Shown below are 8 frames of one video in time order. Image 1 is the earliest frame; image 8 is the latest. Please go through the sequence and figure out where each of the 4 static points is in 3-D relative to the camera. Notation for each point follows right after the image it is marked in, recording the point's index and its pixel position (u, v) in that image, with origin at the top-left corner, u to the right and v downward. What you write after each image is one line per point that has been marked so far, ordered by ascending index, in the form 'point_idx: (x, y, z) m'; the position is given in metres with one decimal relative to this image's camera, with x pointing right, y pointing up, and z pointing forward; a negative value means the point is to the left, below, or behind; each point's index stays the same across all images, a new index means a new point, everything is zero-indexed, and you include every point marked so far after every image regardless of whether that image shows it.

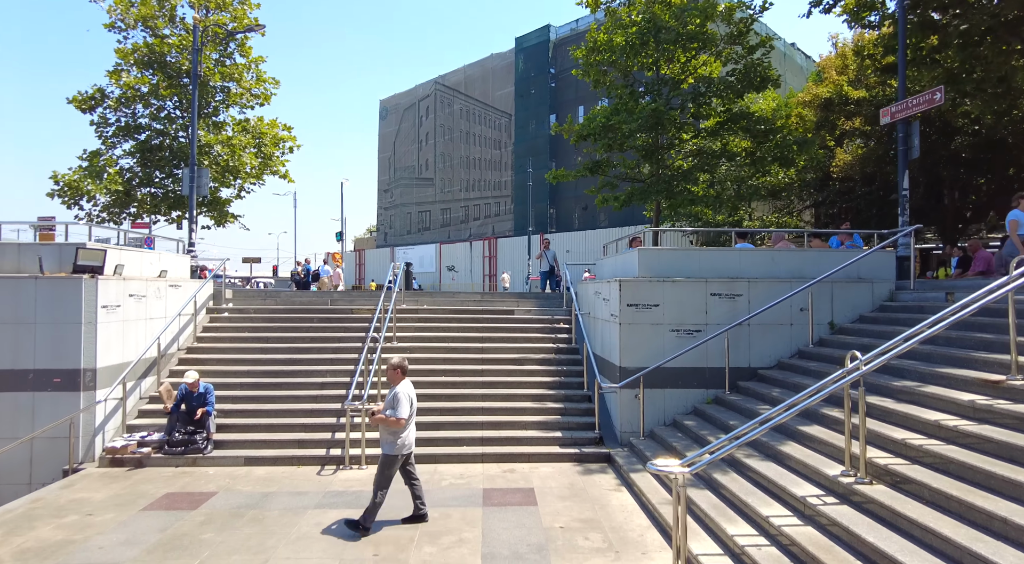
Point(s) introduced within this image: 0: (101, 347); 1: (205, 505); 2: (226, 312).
0: (-6.0, -0.9, +9.1) m
1: (-3.3, -2.4, +6.7) m
2: (-5.5, -0.6, +12.1) m
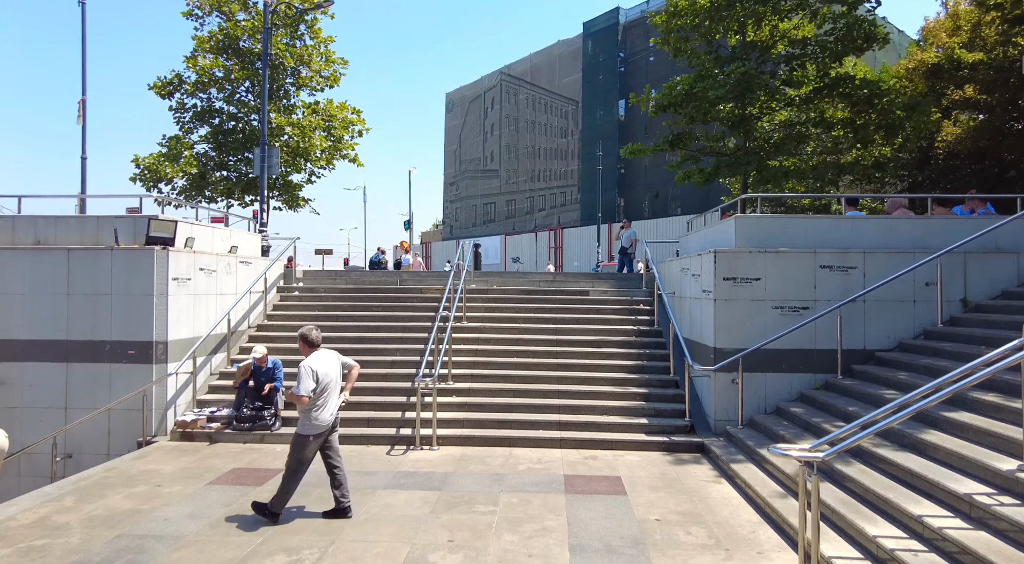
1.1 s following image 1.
0: (-4.9, -0.5, +9.1) m
1: (-2.5, -2.0, +6.4) m
2: (-4.1, -0.2, +11.9) m
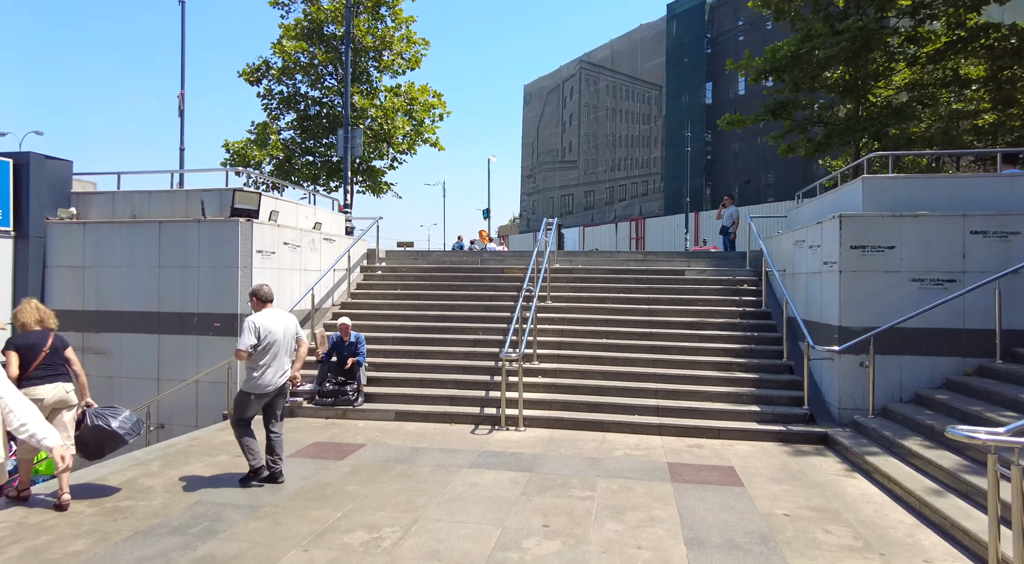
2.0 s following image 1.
0: (-3.7, -0.2, +9.0) m
1: (-1.5, -1.7, +6.1) m
2: (-2.5, +0.2, +11.8) m
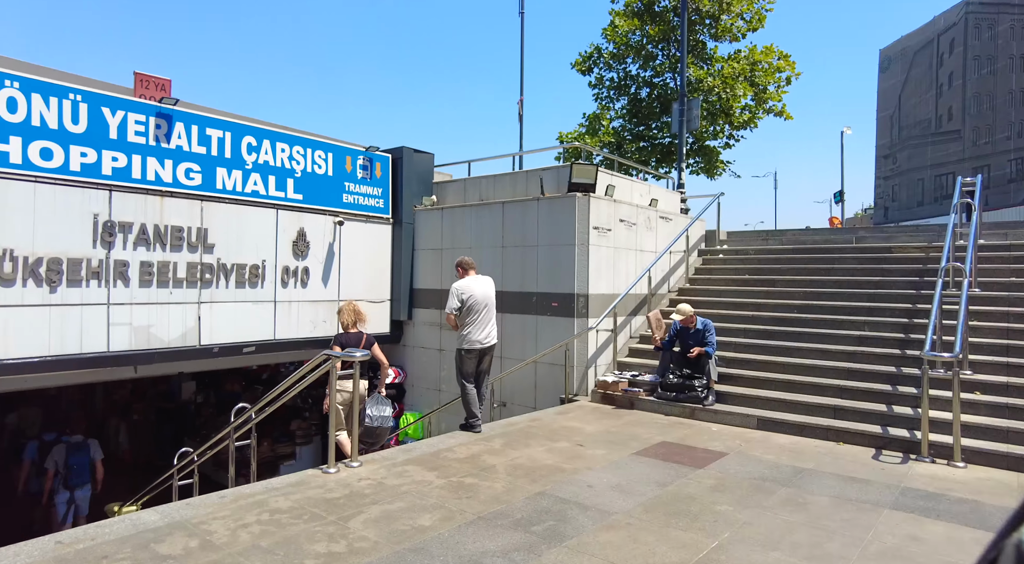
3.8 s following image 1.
0: (+1.1, +0.1, +8.4) m
1: (+1.5, -1.4, +4.8) m
2: (+3.4, +0.5, +10.3) m
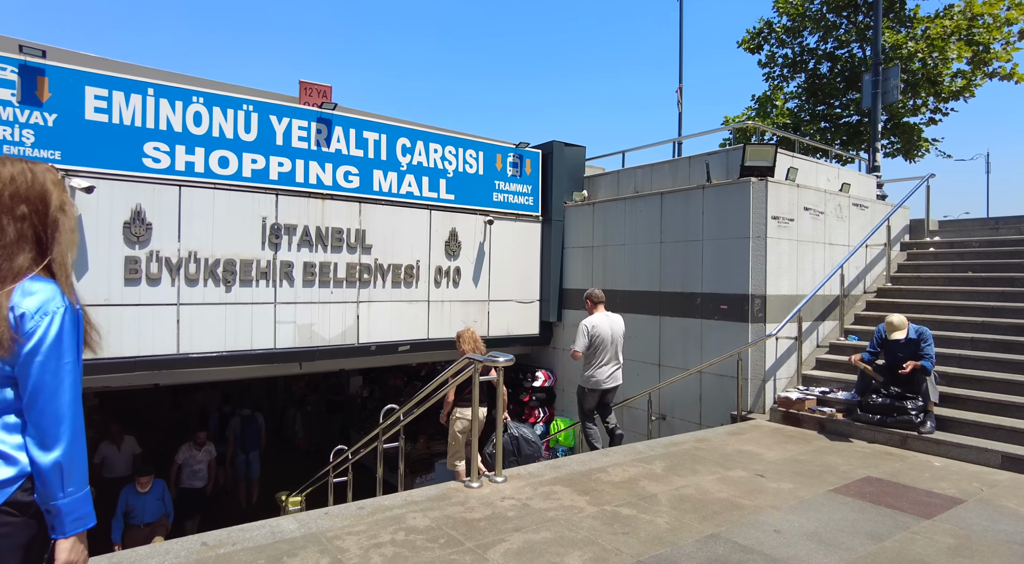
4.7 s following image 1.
0: (+3.0, +0.1, +7.3) m
1: (+2.6, -1.4, +3.6) m
2: (+5.7, +0.5, +8.5) m
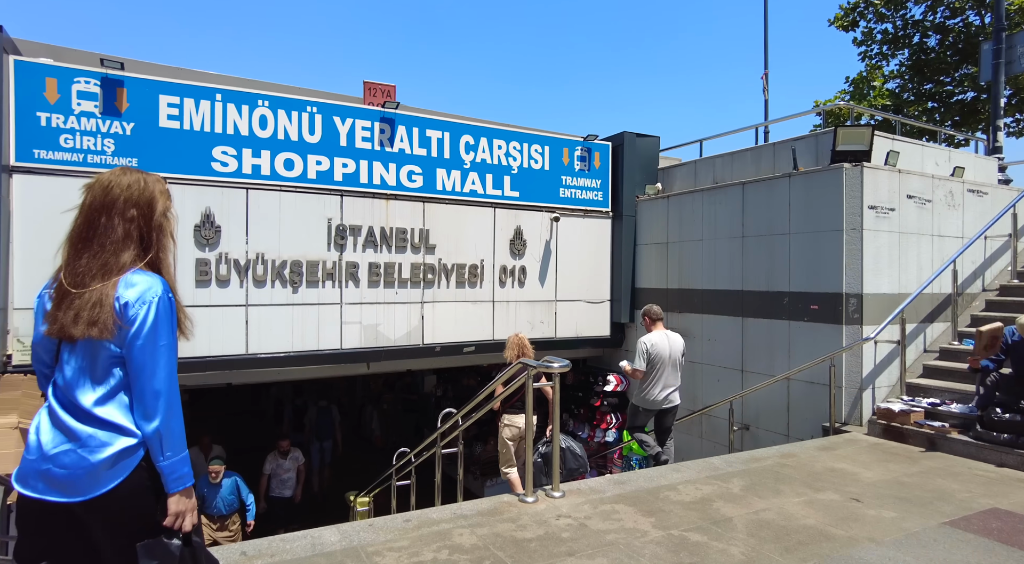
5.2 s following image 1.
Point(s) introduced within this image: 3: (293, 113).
0: (+3.7, +0.2, +6.5) m
1: (+2.8, -1.4, +3.0) m
2: (+6.5, +0.5, +7.4) m
3: (-2.7, +2.1, +7.7) m
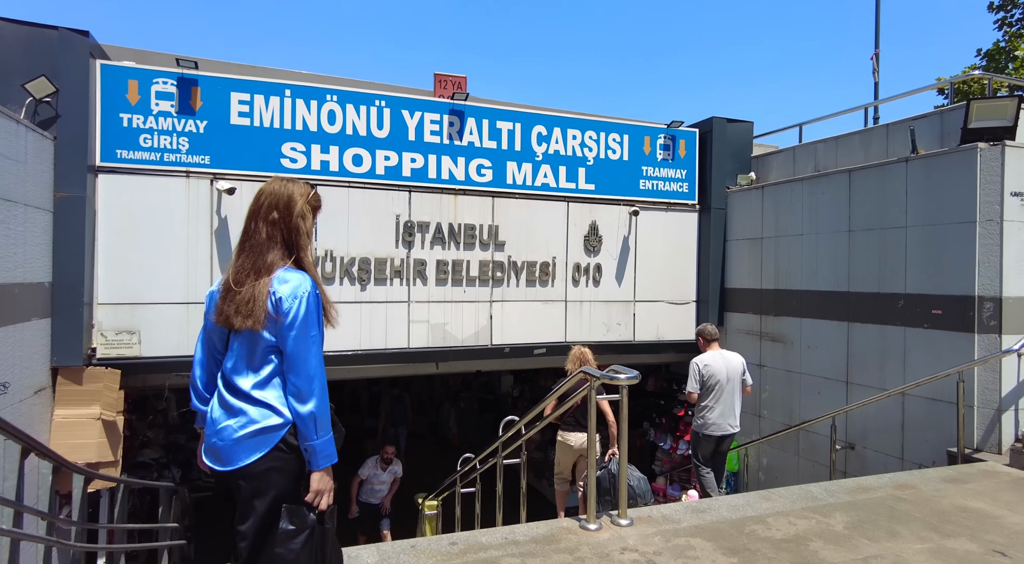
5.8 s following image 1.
0: (+4.4, +0.2, +5.5) m
1: (+2.9, -1.4, +2.1) m
2: (+7.3, +0.5, +6.0) m
3: (-1.8, +2.1, +7.5) m
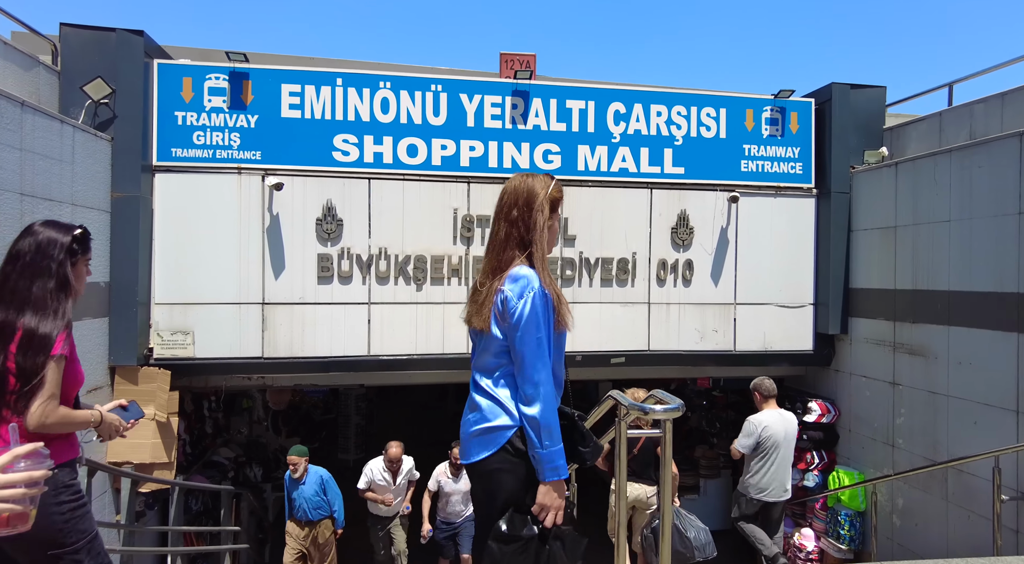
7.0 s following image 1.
0: (+4.6, +0.2, +3.7) m
1: (+2.5, -1.4, +0.7) m
2: (+7.6, +0.5, +3.6) m
3: (-1.1, +2.1, +6.9) m
